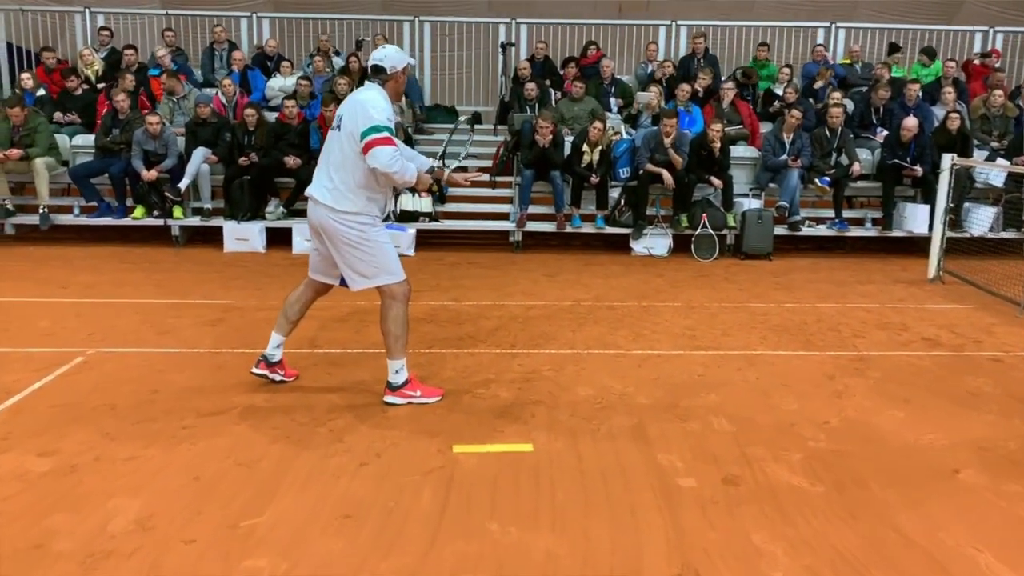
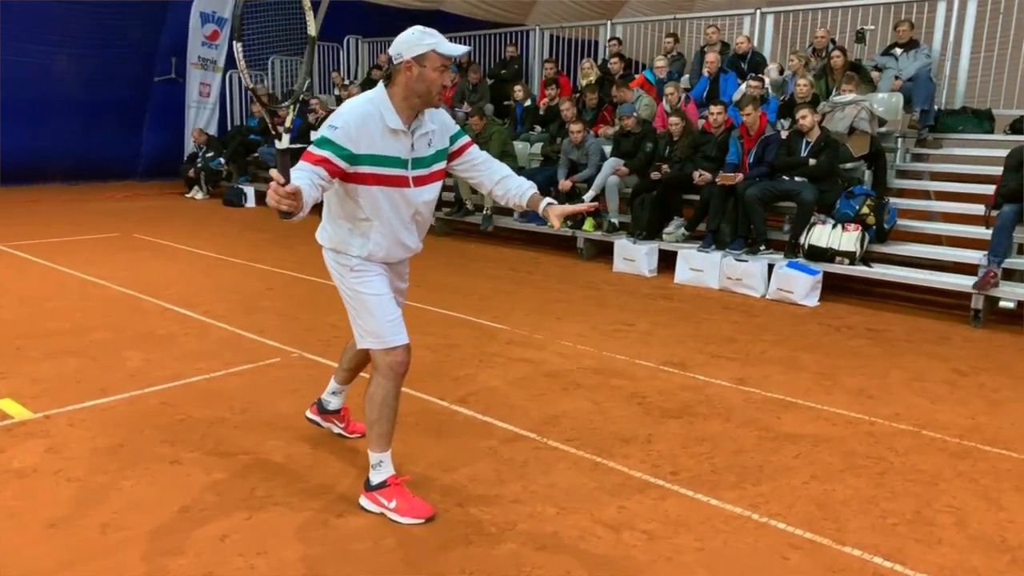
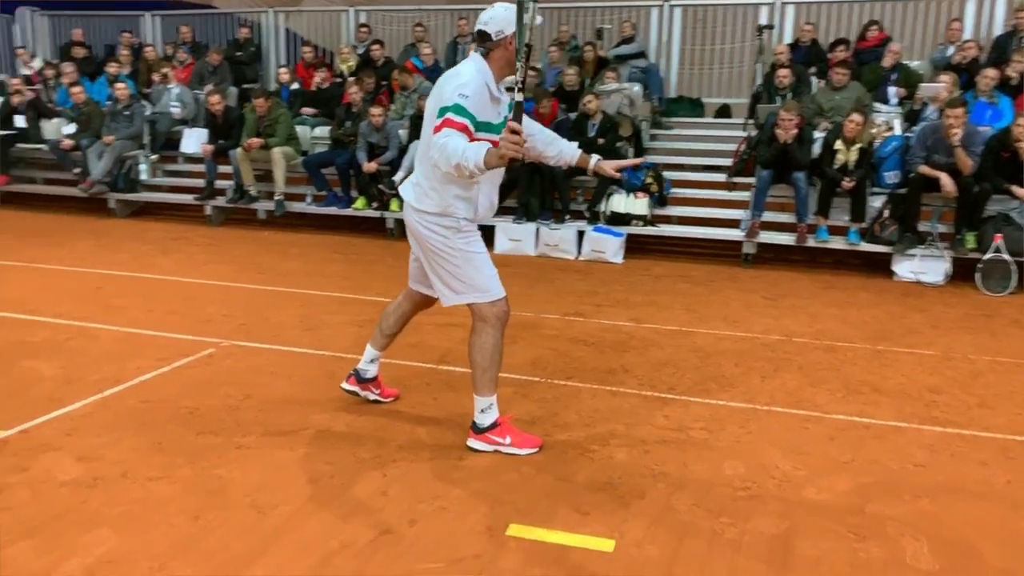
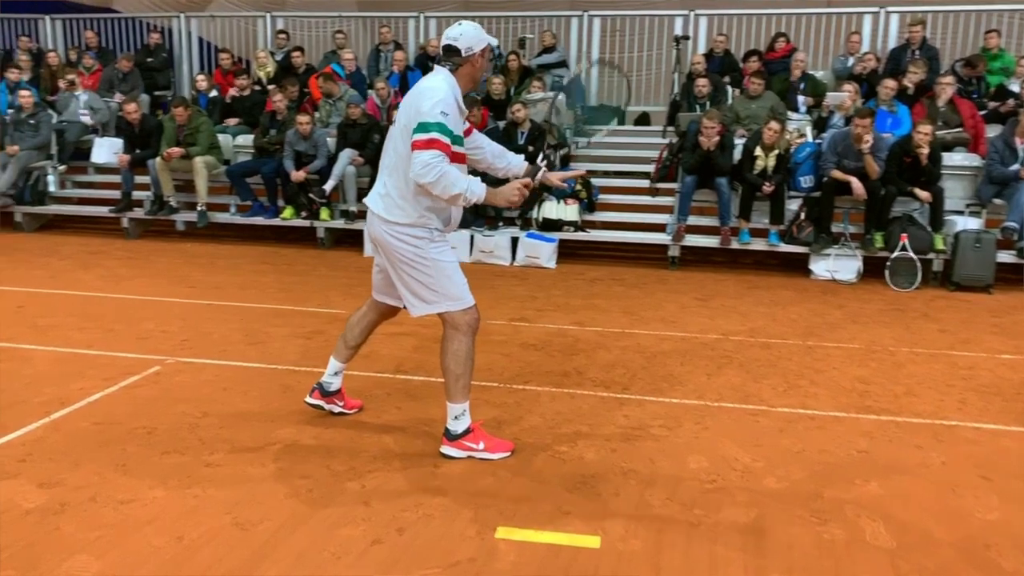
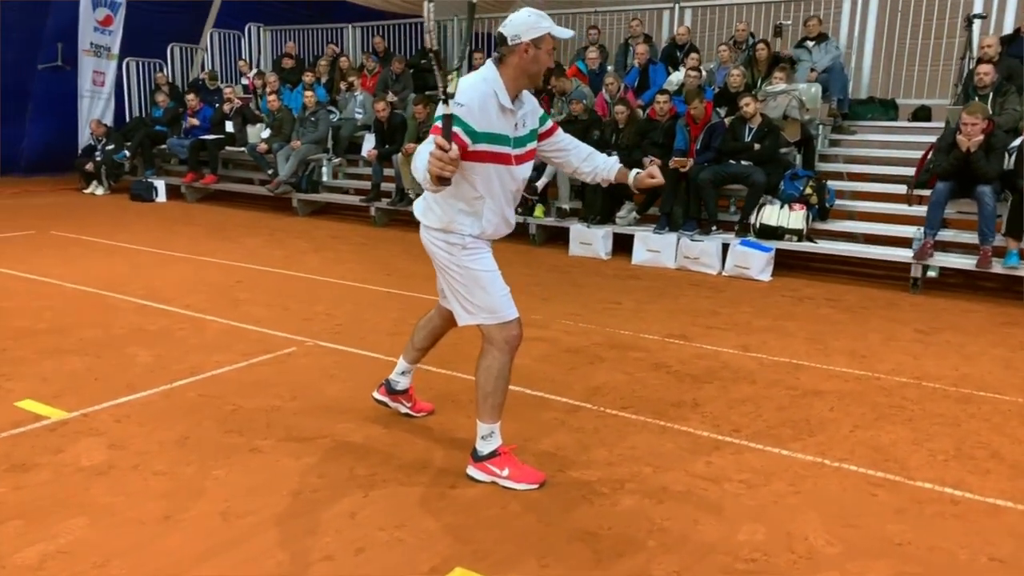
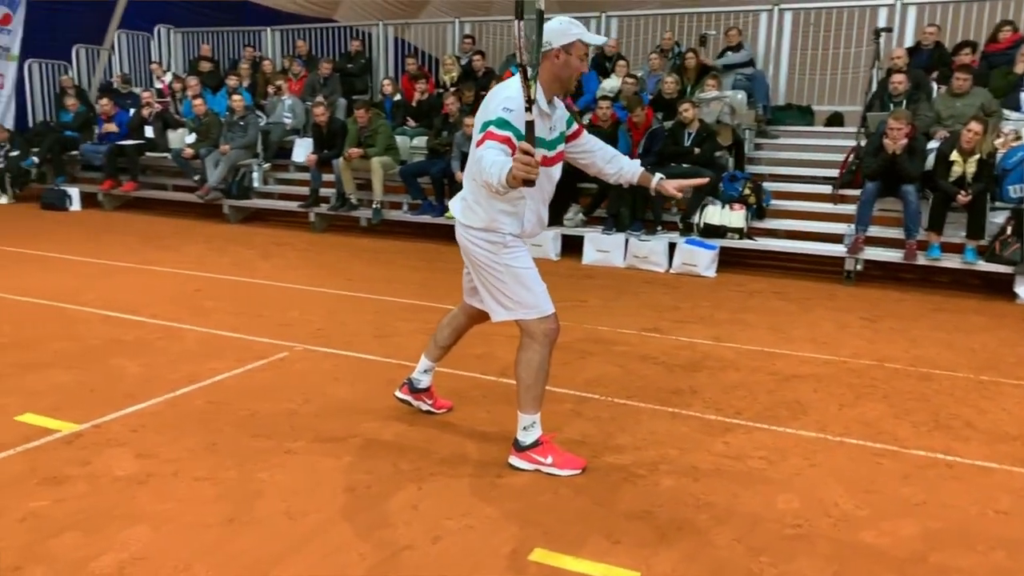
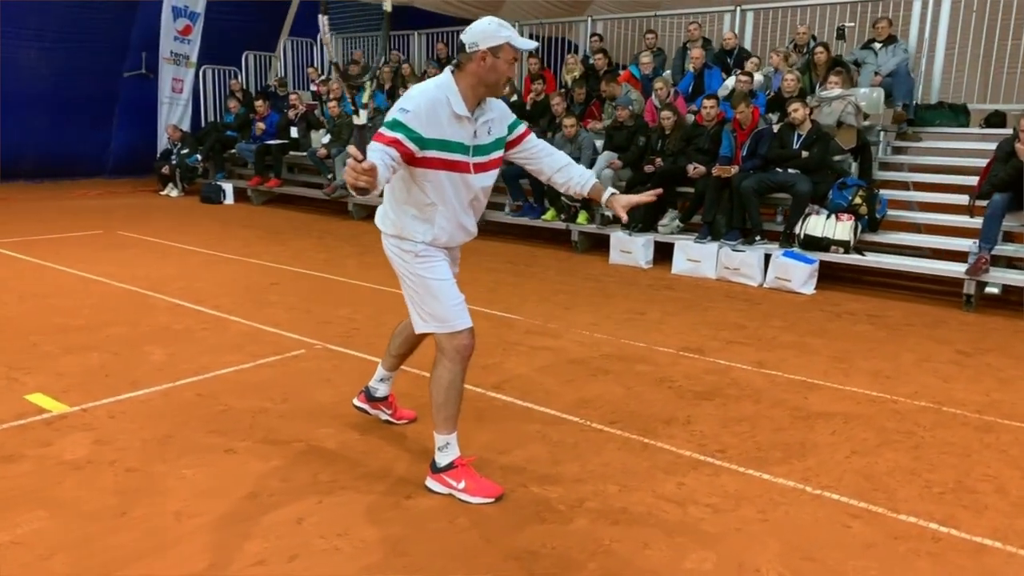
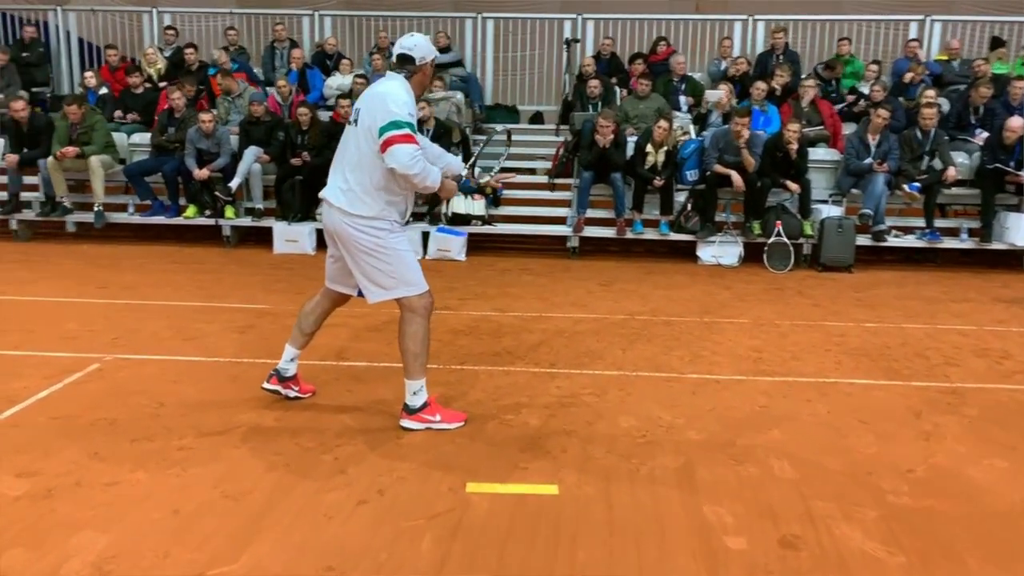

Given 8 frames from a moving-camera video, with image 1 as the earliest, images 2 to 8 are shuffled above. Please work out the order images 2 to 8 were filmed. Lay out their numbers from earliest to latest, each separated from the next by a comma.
8, 4, 3, 6, 5, 7, 2
